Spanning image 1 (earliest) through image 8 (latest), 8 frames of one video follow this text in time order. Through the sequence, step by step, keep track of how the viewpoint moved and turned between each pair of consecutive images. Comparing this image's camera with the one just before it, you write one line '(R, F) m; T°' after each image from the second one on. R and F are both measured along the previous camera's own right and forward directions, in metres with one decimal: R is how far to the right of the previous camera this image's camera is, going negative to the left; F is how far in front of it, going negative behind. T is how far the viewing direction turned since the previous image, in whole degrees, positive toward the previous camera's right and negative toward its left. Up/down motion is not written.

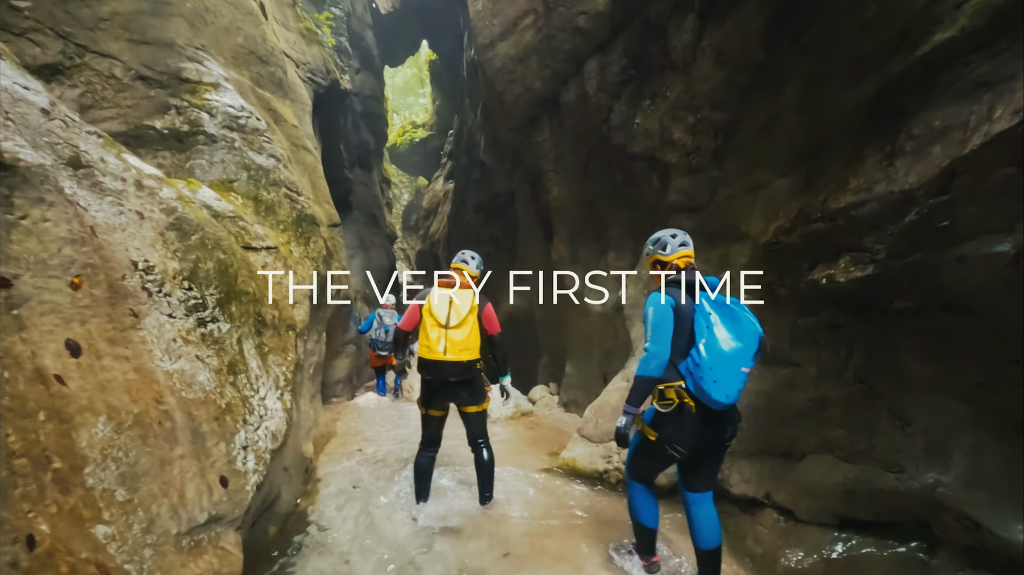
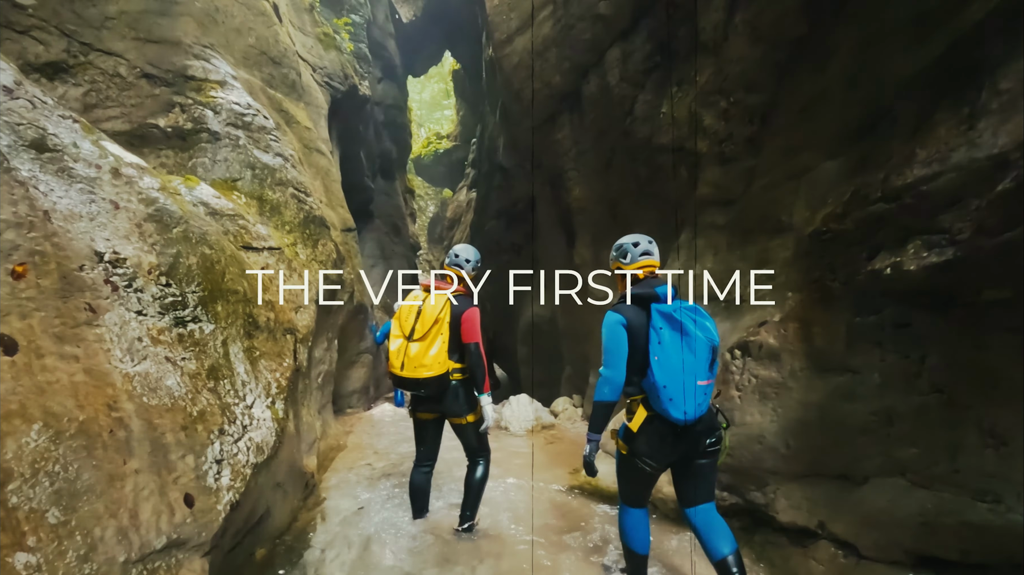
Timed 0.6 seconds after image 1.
(+0.1, +0.4) m; -3°
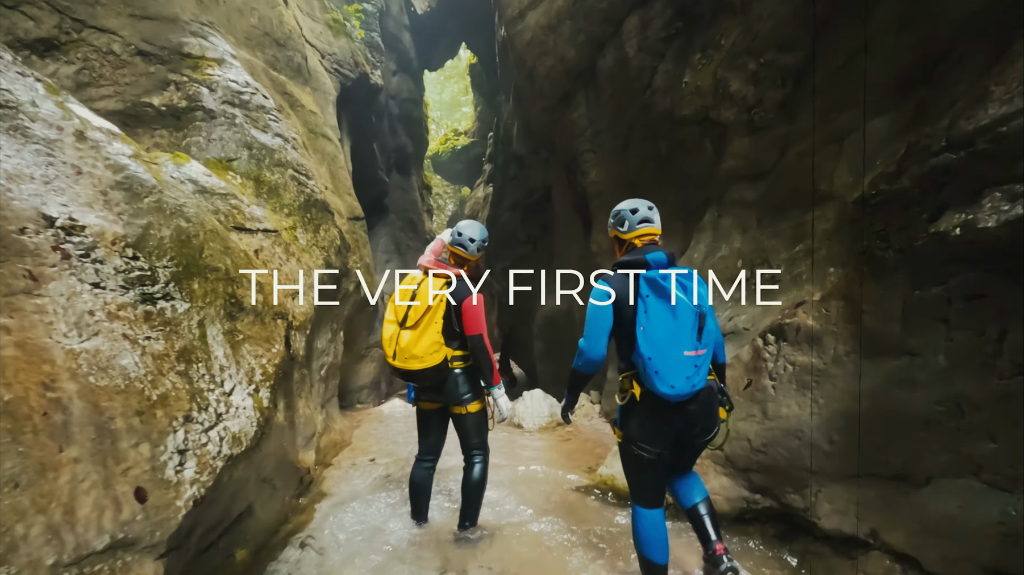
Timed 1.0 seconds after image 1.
(+0.1, +0.3) m; -2°
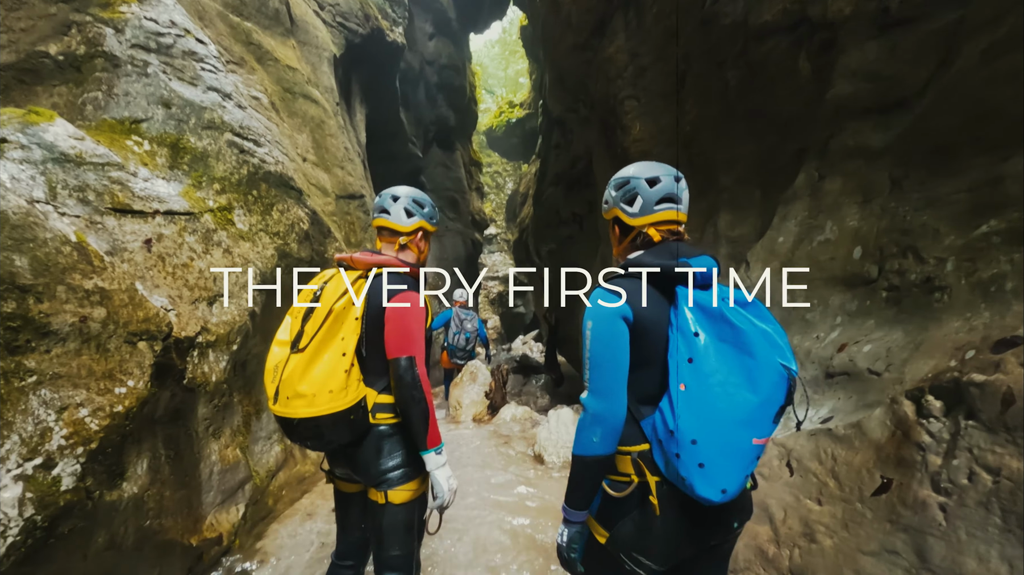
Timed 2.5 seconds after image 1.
(+0.5, +1.4) m; -8°
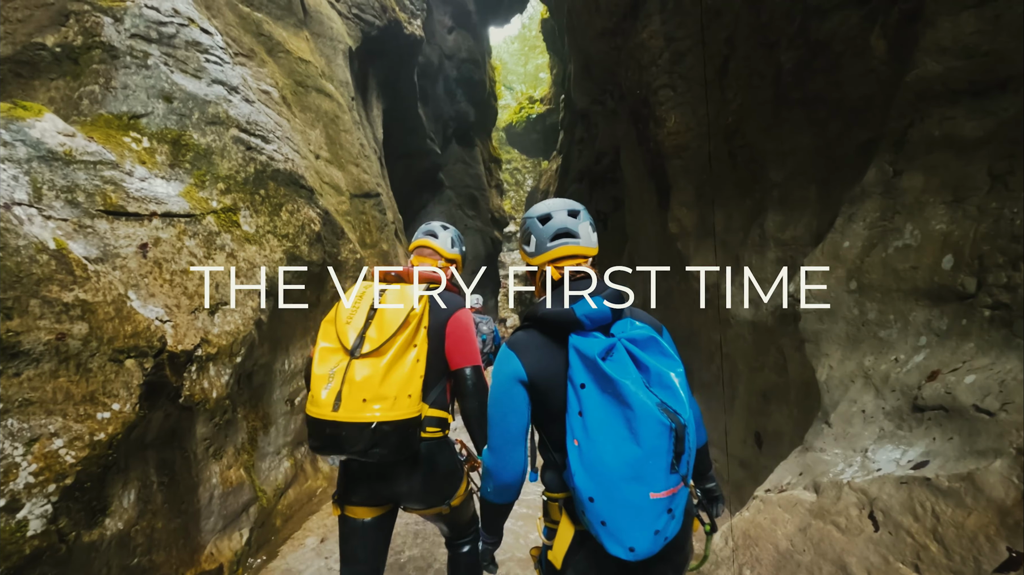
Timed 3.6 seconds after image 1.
(0.0, +0.3) m; -2°
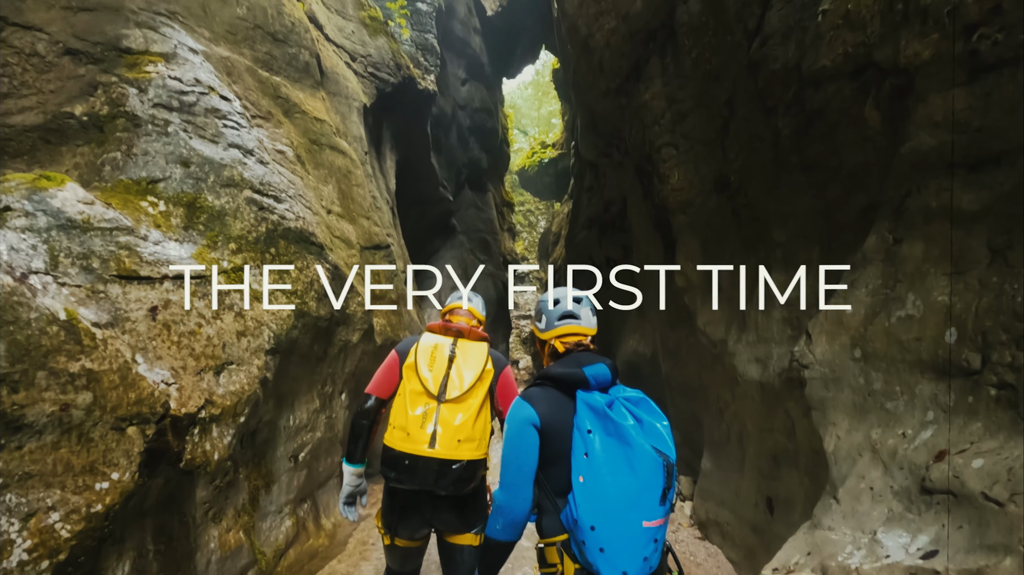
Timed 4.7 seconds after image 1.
(+0.1, 0.0) m; -2°
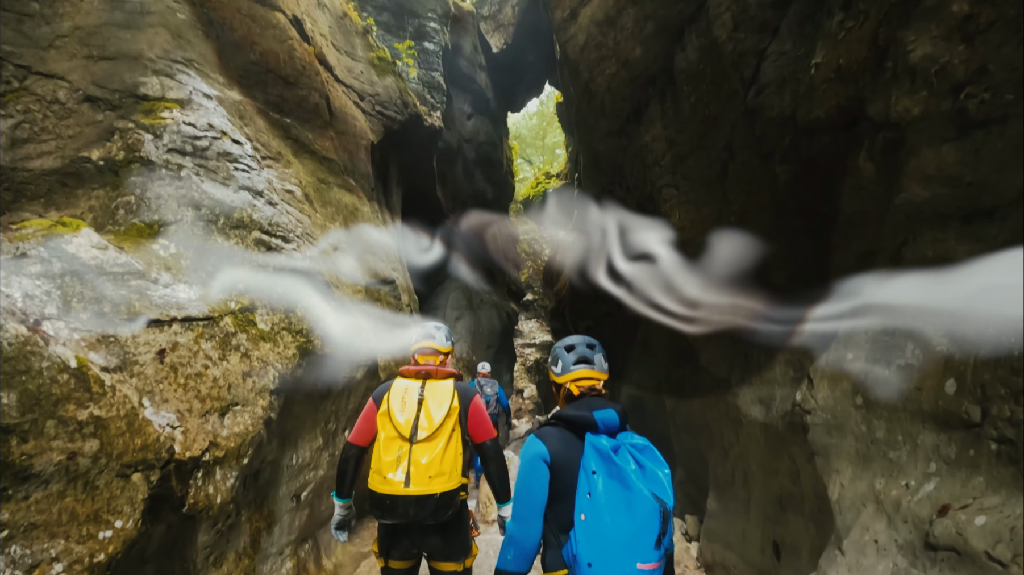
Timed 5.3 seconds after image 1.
(0.0, 0.0) m; -1°
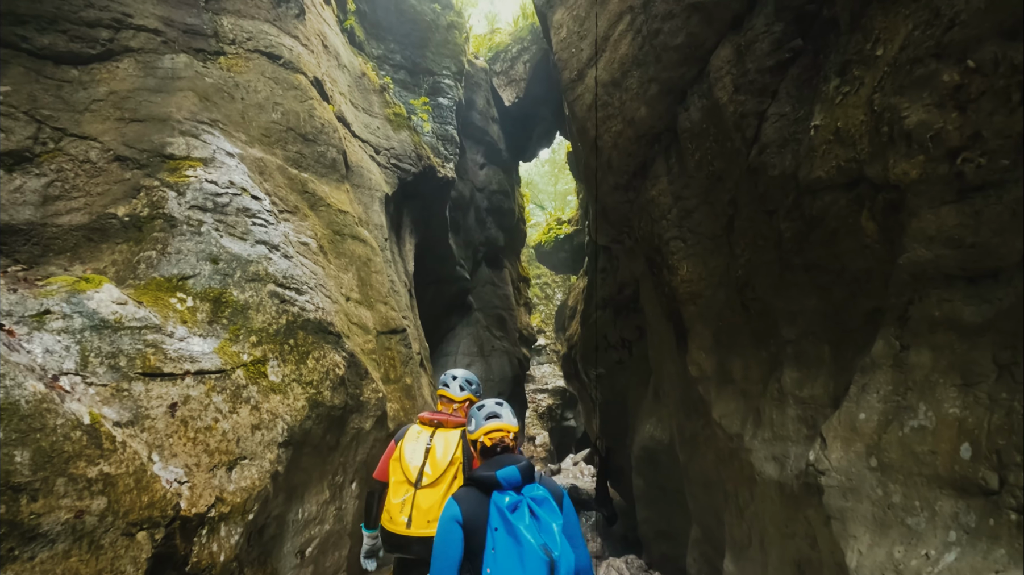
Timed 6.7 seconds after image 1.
(0.0, 0.0) m; -1°
